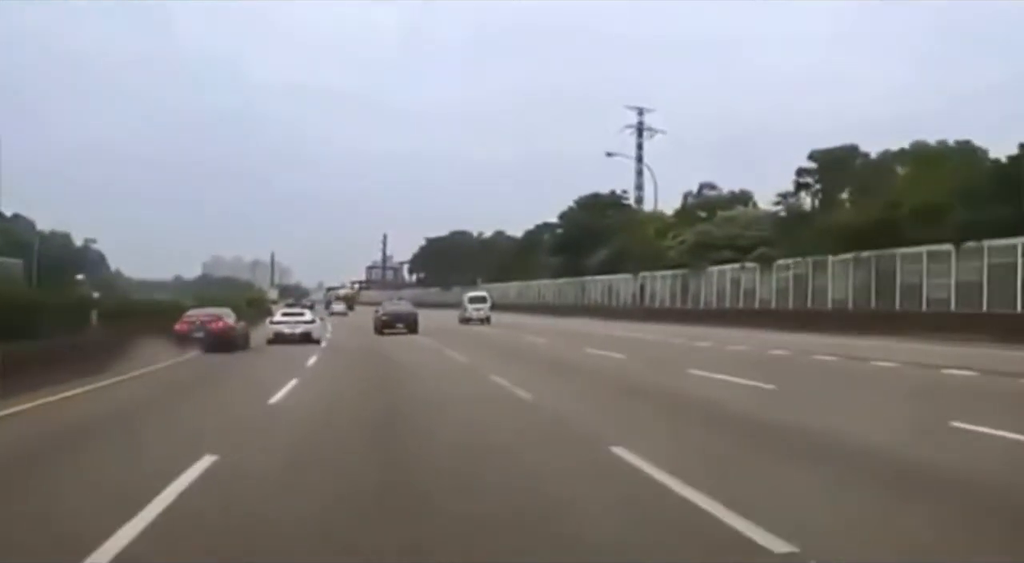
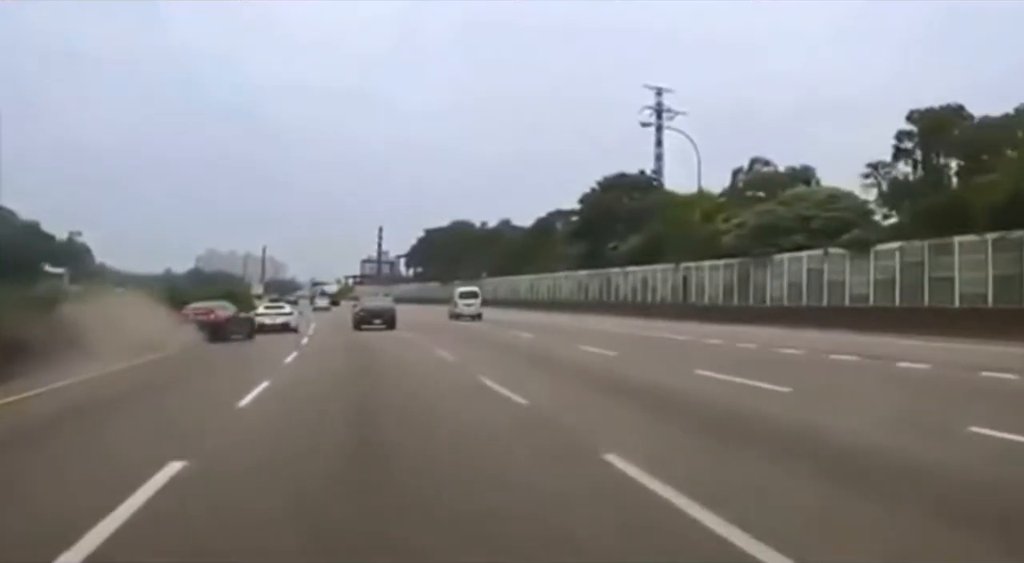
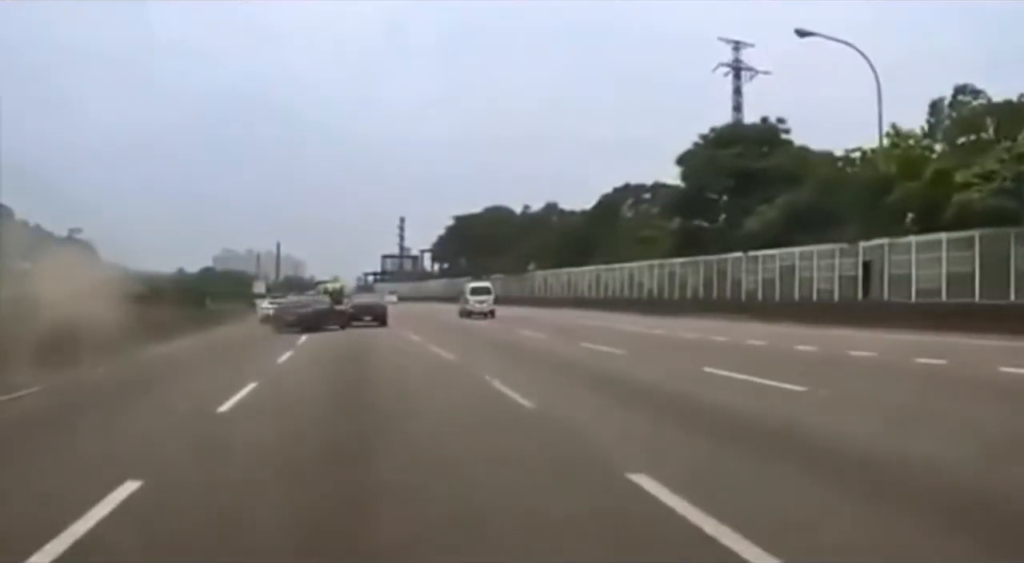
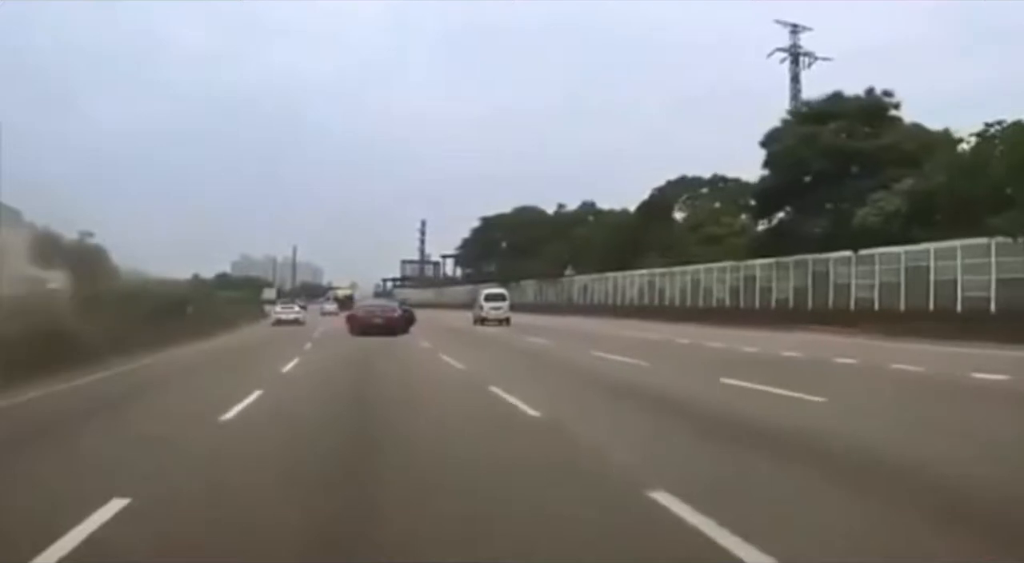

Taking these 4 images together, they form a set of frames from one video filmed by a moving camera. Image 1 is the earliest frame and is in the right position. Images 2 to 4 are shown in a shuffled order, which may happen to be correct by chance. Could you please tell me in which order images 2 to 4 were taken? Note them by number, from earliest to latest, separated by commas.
2, 3, 4
